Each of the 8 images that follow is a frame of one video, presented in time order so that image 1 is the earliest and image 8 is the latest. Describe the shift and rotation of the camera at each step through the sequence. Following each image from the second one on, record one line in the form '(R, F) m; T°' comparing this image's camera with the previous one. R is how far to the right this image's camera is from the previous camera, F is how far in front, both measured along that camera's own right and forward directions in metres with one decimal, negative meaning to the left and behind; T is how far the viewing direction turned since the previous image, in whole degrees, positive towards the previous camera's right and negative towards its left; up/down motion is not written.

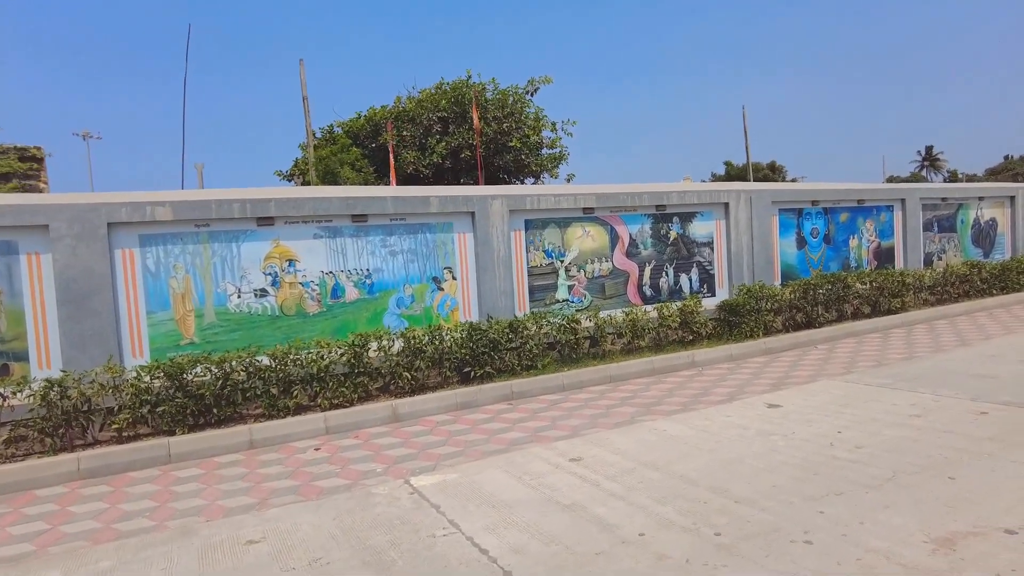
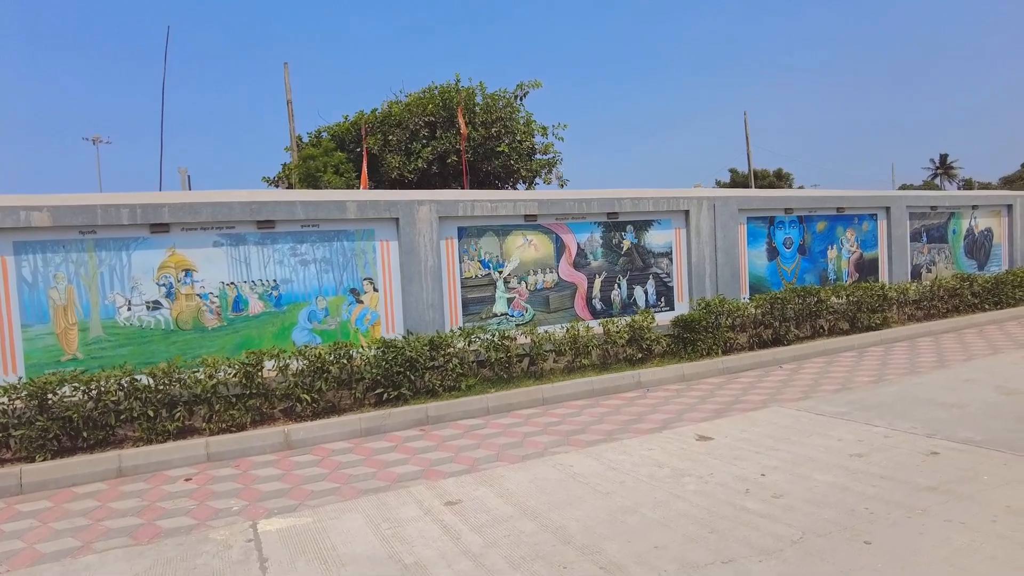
(+1.1, +0.7) m; -1°
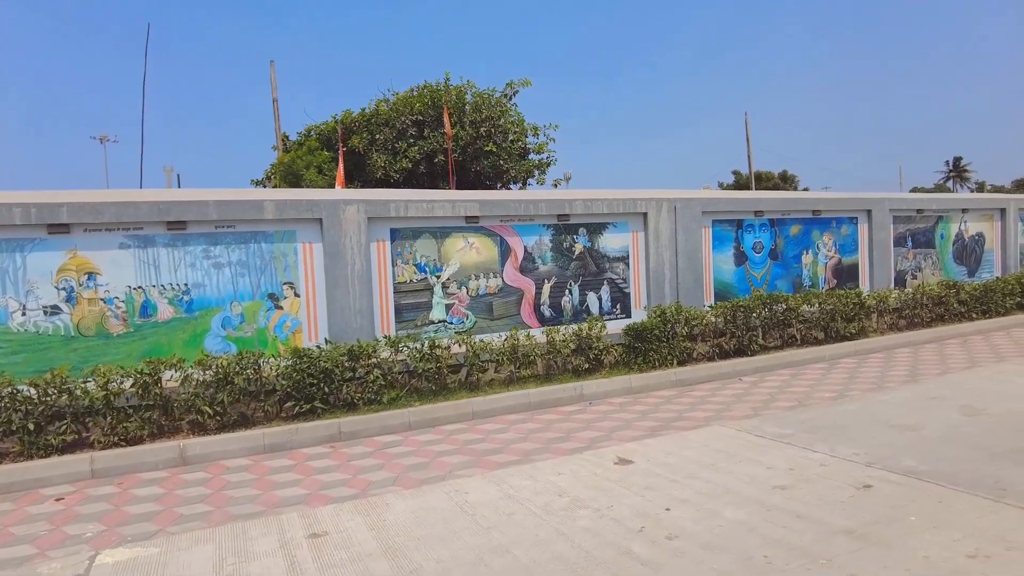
(+1.0, +0.5) m; -1°
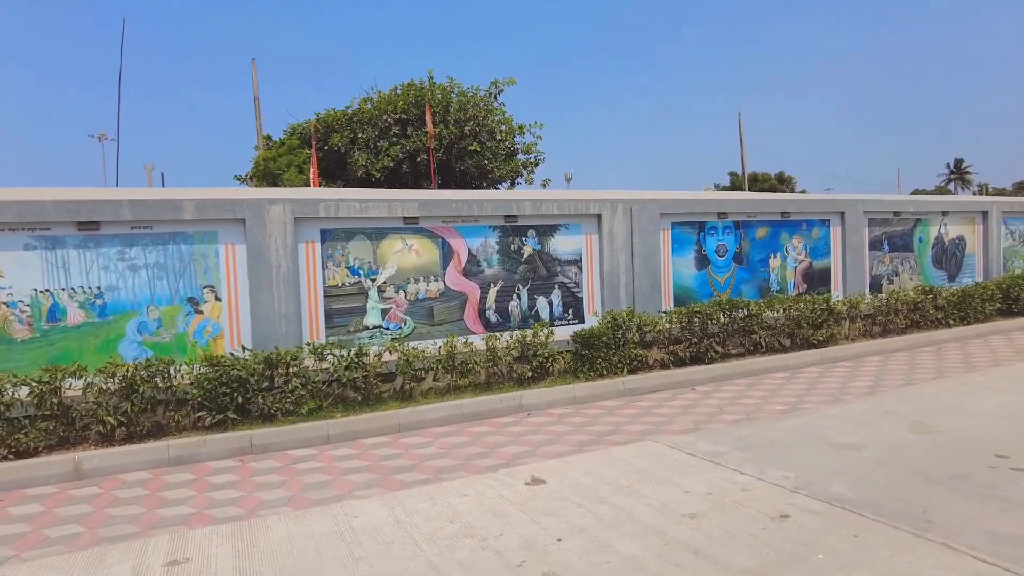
(+0.8, +0.4) m; 0°
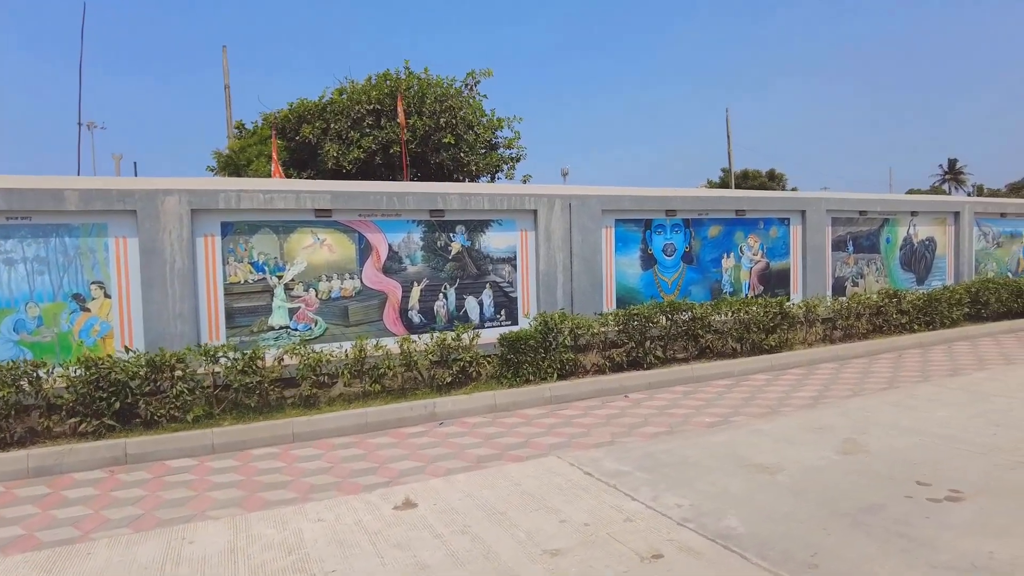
(+1.0, +0.5) m; 0°
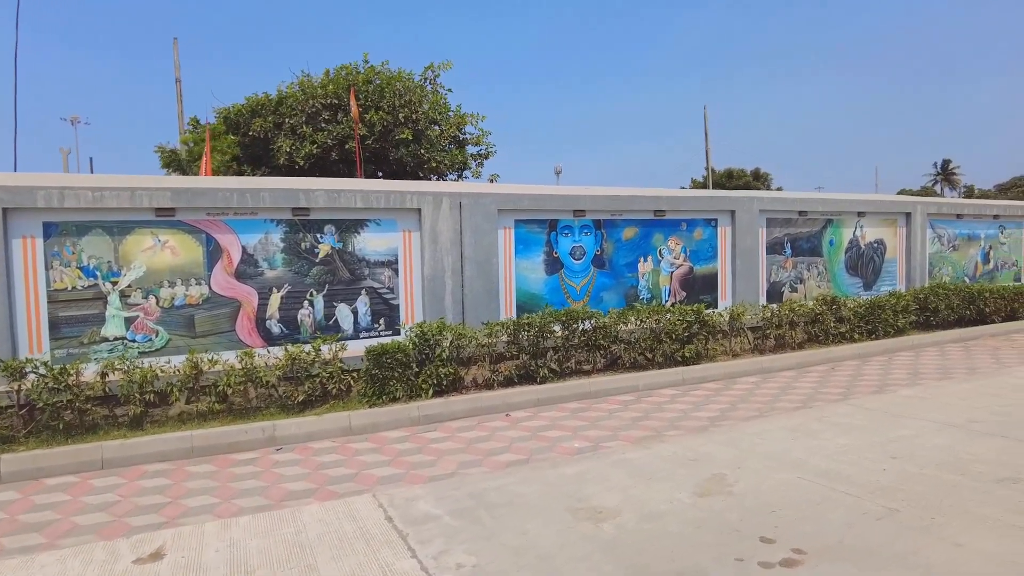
(+1.5, +0.8) m; 0°
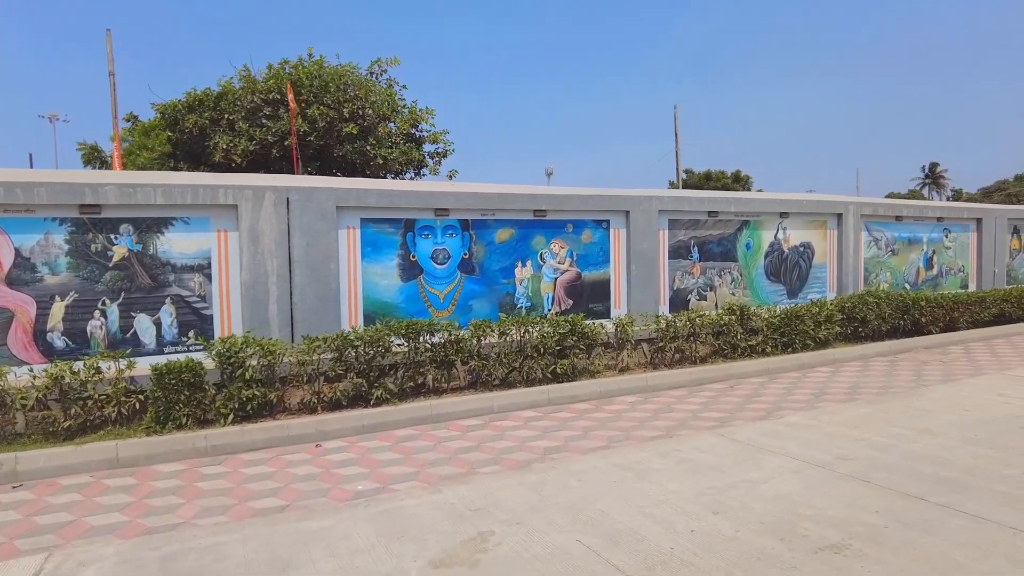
(+1.9, +1.0) m; 0°
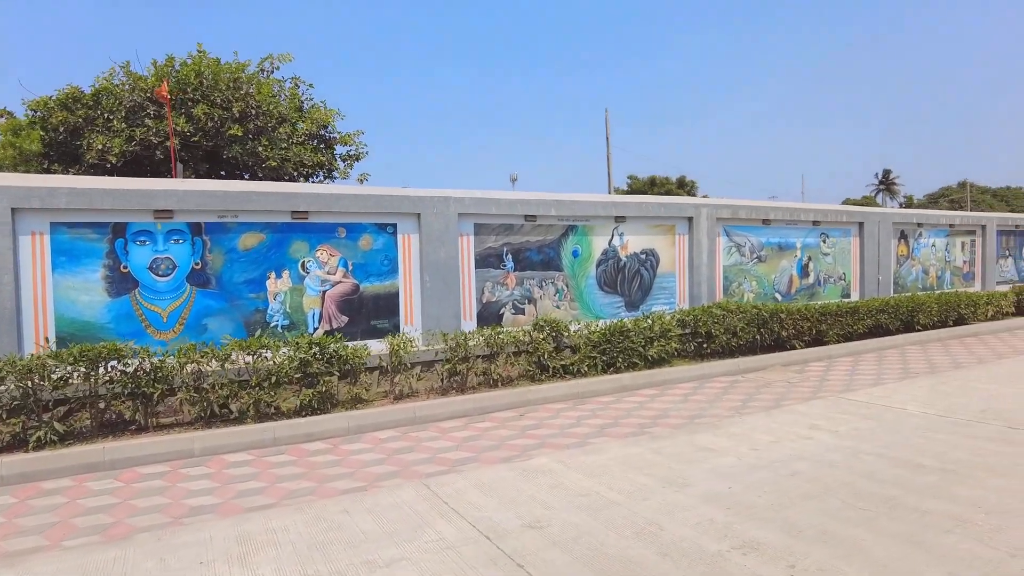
(+2.7, +1.1) m; +2°
